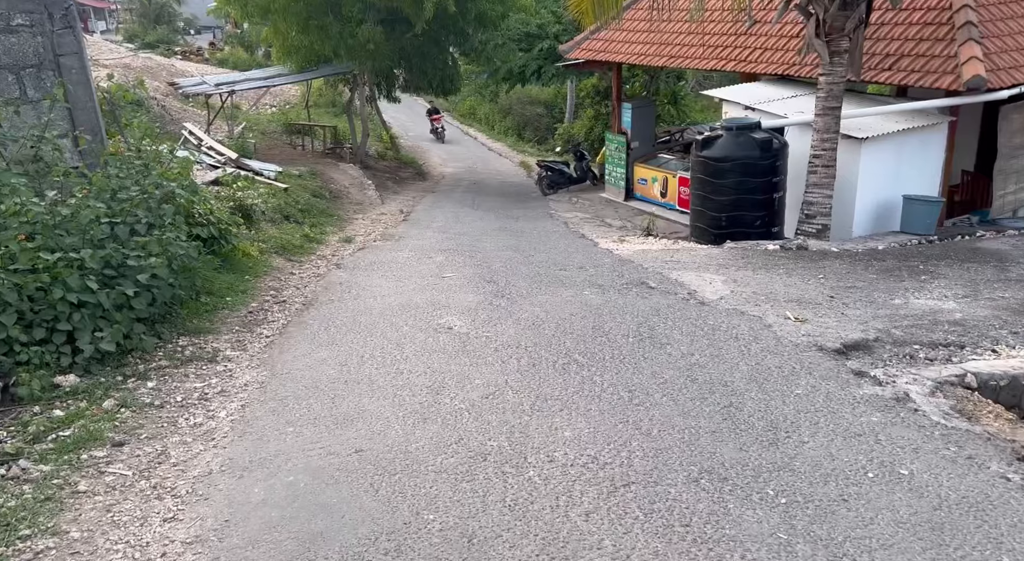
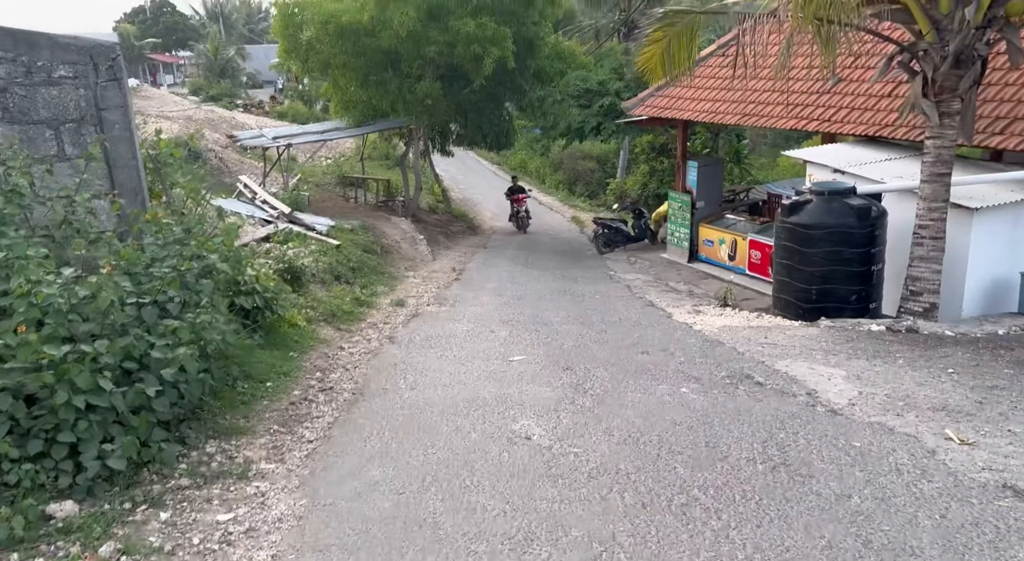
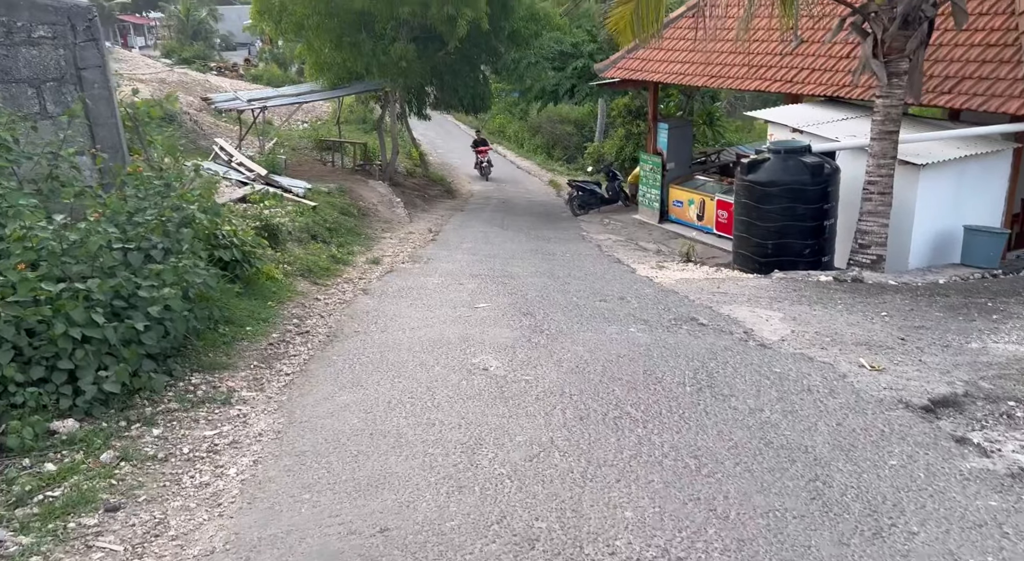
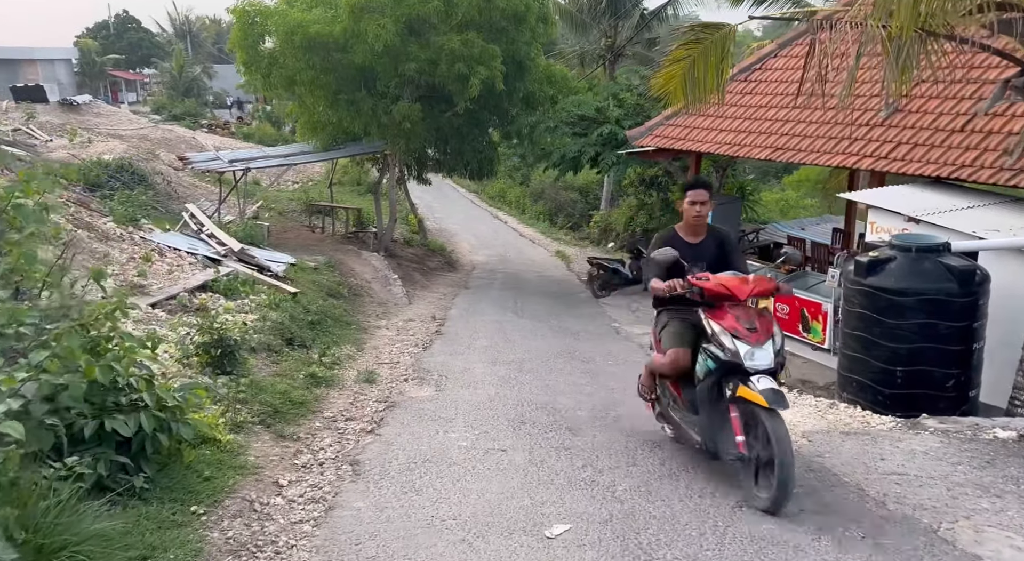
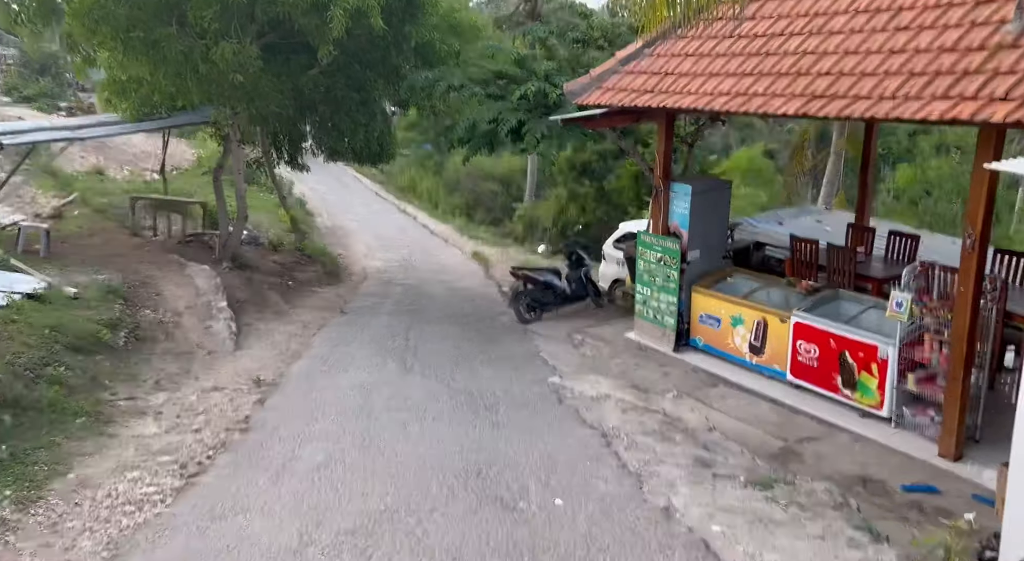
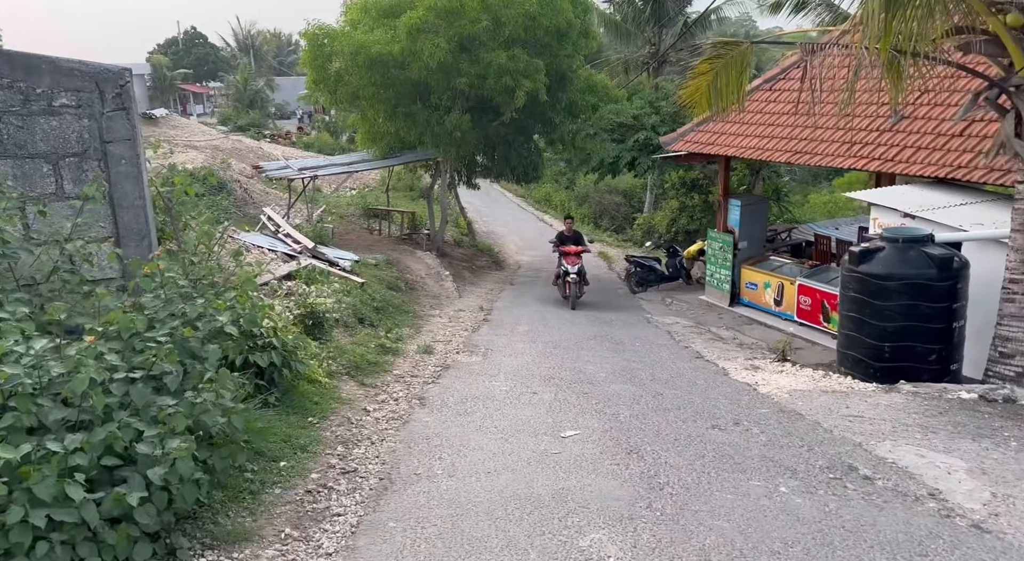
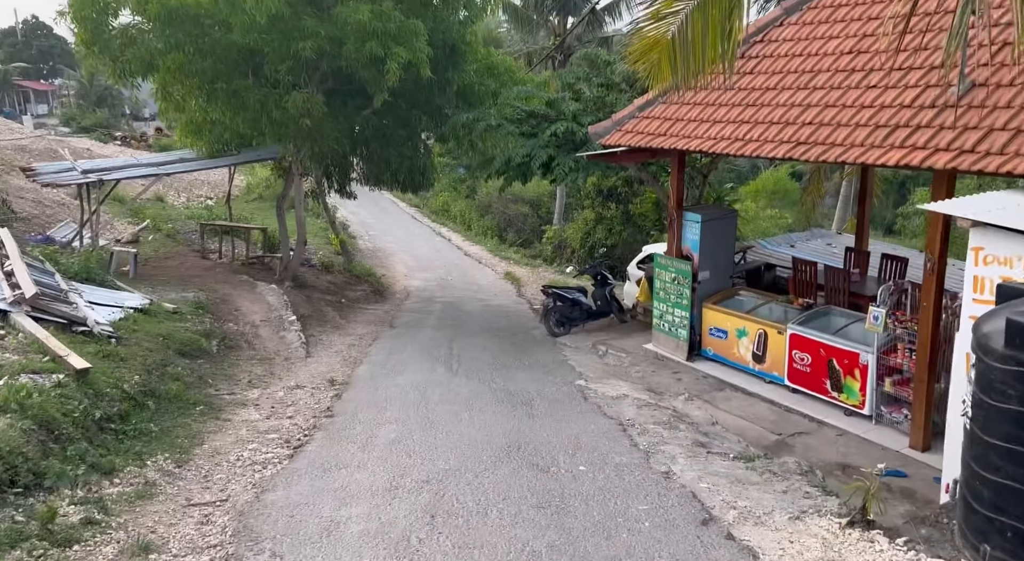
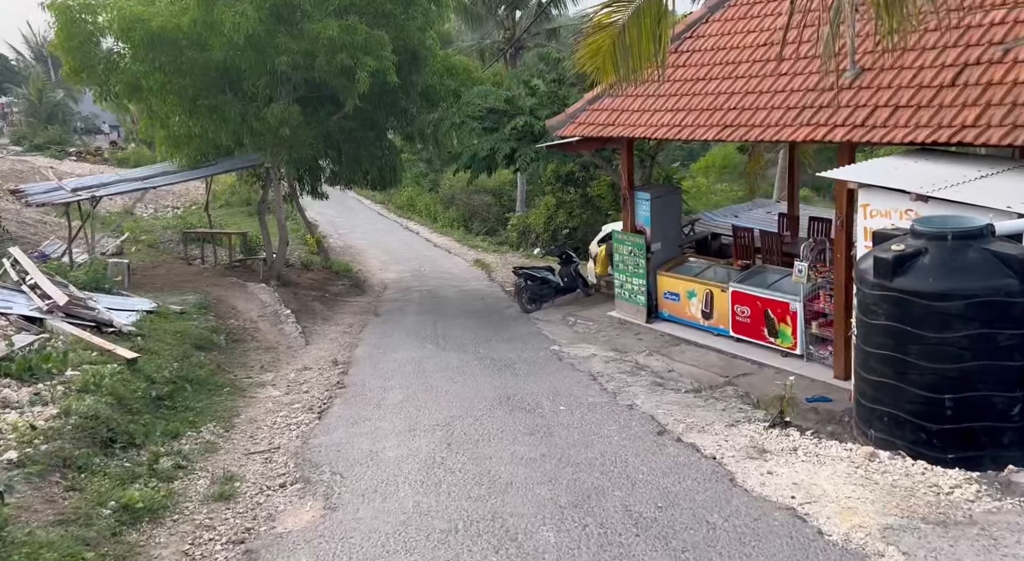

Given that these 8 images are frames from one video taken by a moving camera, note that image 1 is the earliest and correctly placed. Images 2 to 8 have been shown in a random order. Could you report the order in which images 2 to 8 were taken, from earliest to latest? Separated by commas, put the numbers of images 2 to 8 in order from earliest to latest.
3, 2, 6, 4, 8, 7, 5
